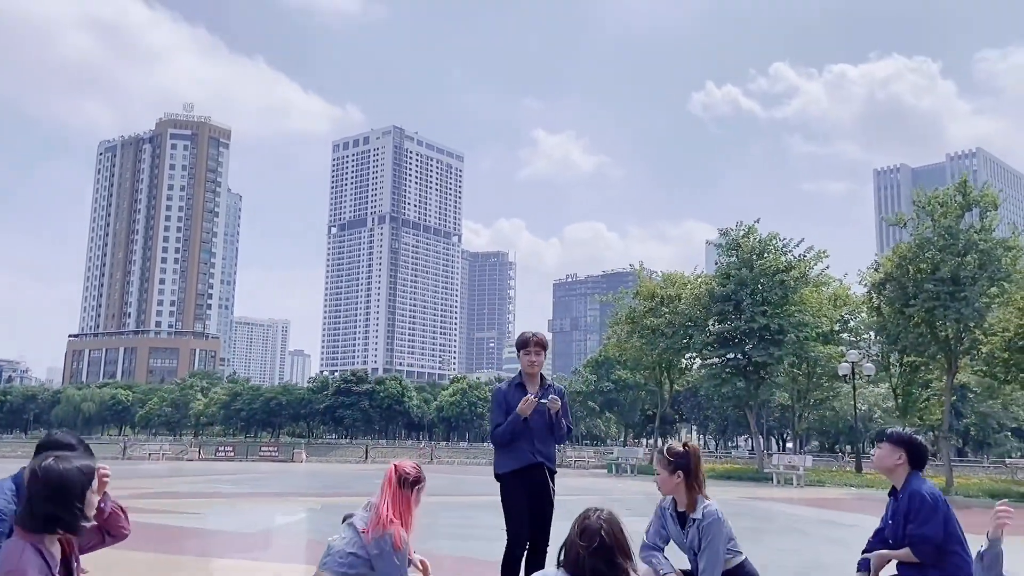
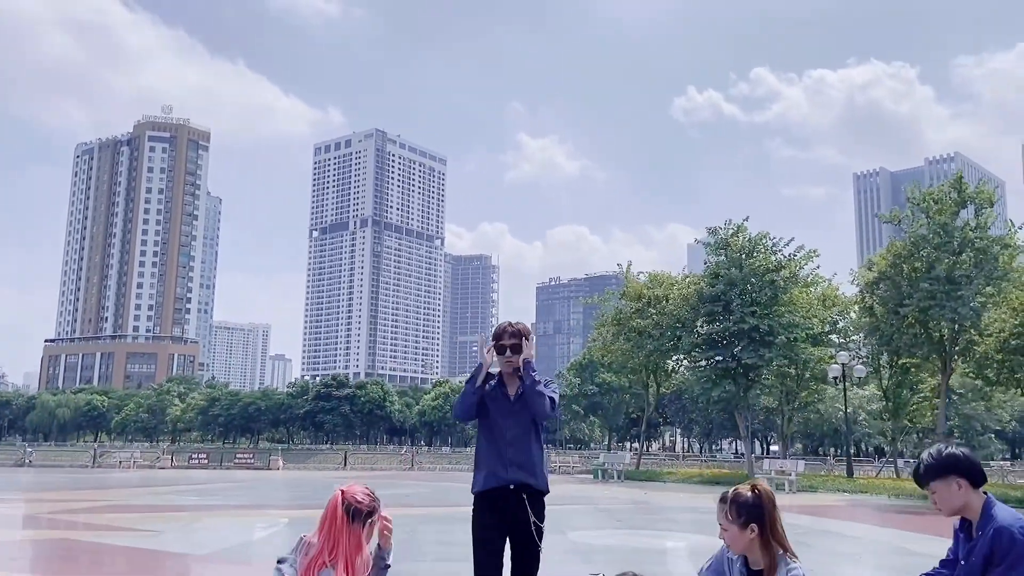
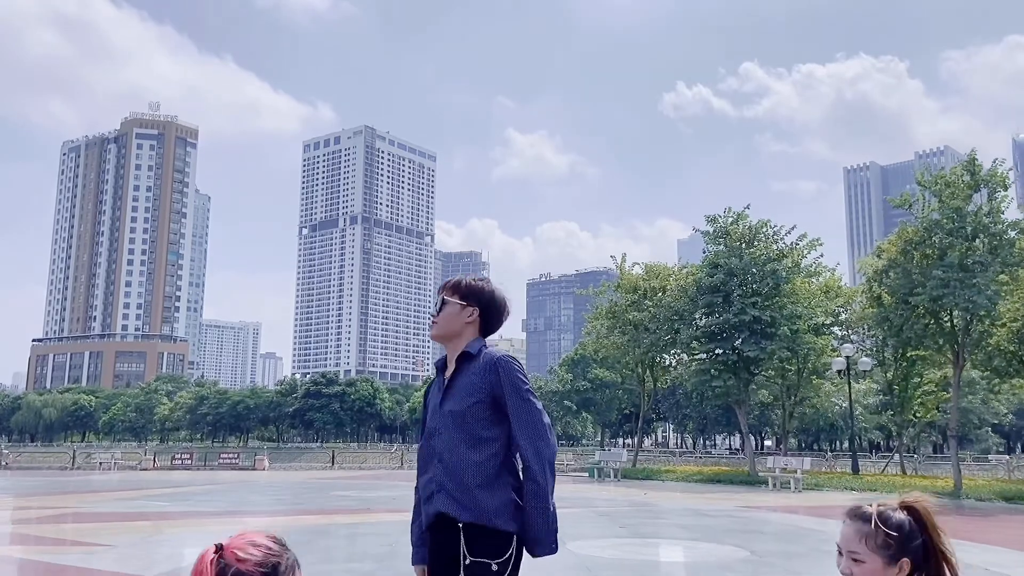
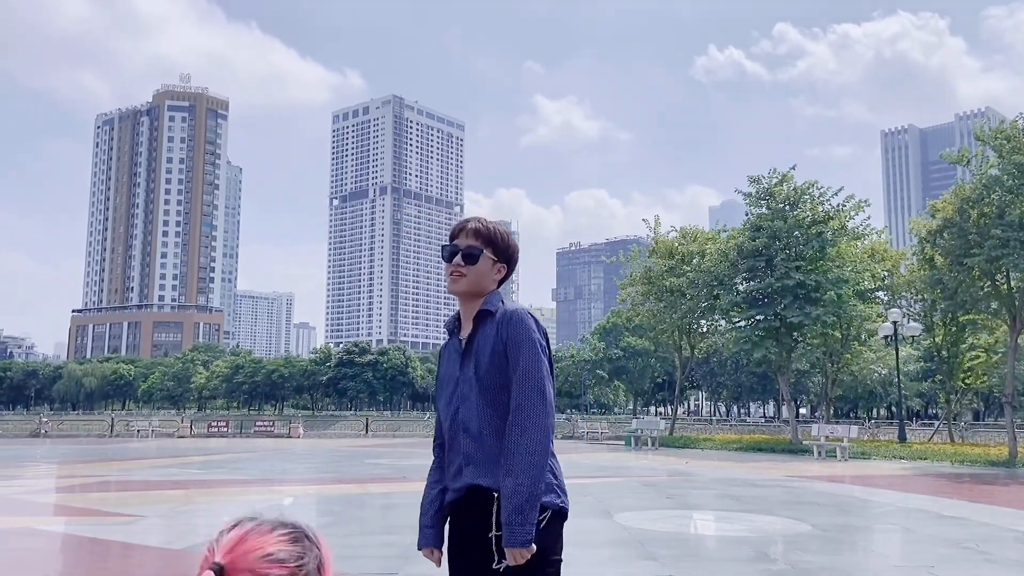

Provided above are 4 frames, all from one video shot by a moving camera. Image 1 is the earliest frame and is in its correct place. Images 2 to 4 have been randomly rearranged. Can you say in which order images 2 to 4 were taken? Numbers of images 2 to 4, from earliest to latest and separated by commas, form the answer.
2, 3, 4
